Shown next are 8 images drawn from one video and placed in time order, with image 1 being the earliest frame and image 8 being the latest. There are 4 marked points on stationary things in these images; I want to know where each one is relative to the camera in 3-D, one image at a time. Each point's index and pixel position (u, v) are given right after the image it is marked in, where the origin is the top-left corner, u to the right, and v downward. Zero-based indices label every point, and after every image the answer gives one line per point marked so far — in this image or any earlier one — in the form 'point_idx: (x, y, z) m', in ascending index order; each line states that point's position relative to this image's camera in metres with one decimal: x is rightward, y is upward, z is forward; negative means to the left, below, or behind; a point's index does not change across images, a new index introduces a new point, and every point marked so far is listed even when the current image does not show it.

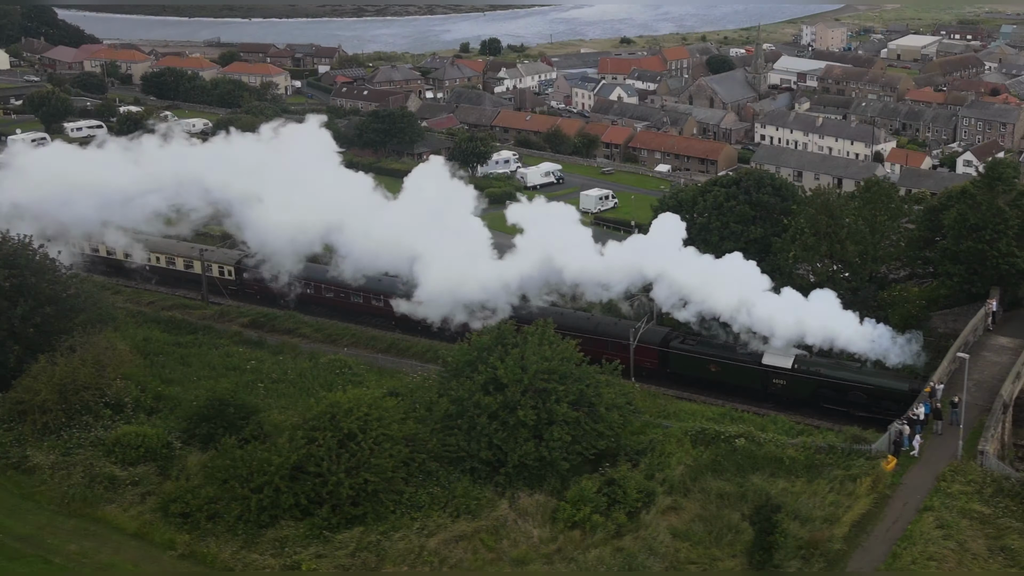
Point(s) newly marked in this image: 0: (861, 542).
0: (+6.6, -4.8, +13.7) m
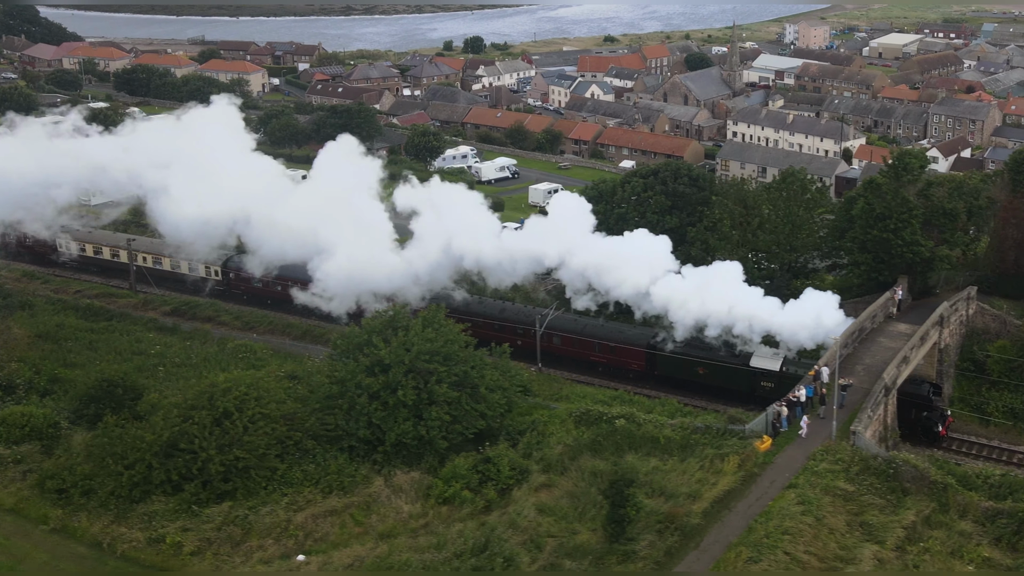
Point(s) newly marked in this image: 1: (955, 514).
0: (+4.1, -4.5, +14.1) m
1: (+9.1, -4.7, +14.9) m
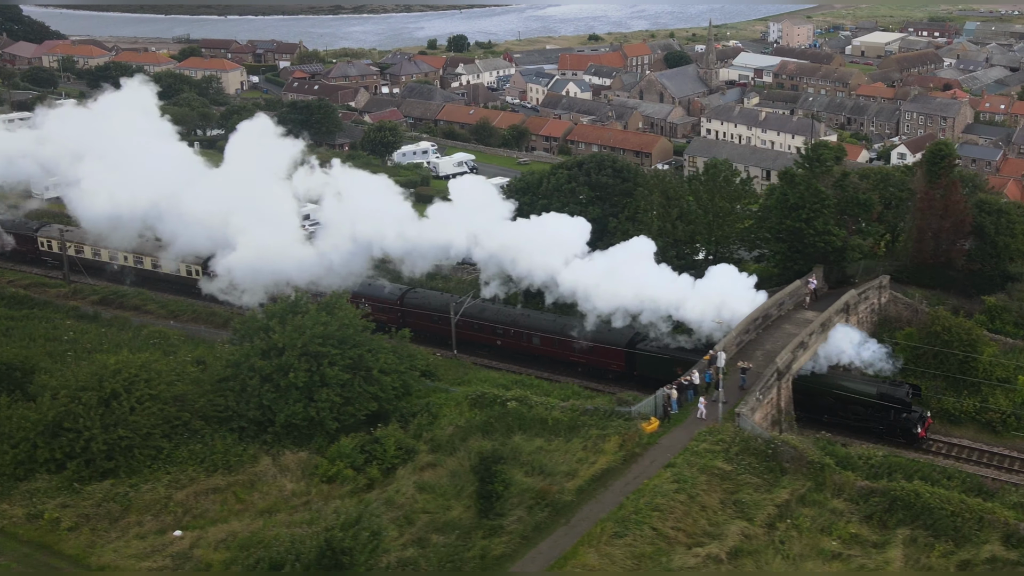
0: (+1.7, -4.2, +14.5) m
1: (+6.7, -4.3, +15.3) m
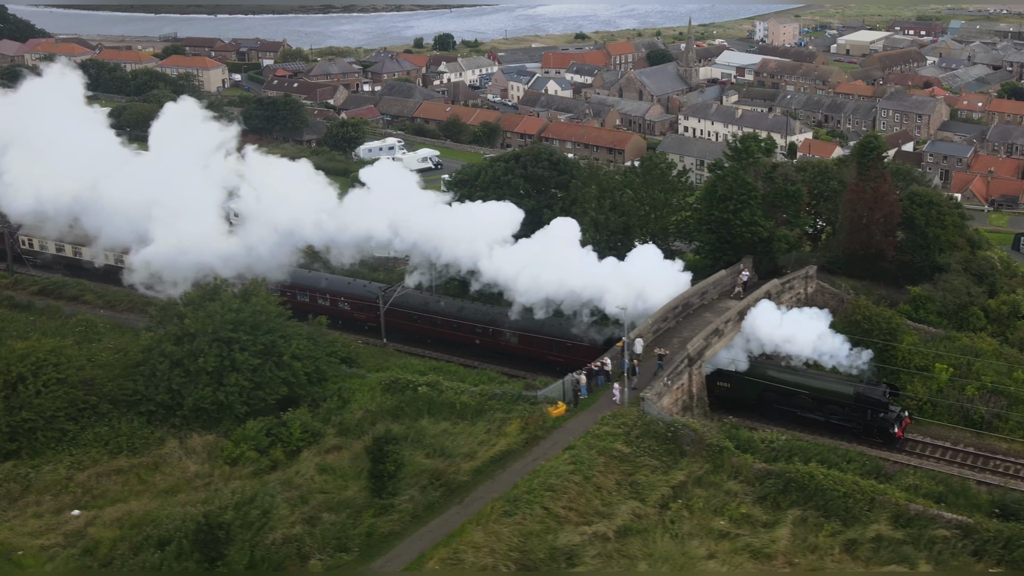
0: (-0.4, -3.9, +14.8) m
1: (+4.6, -4.0, +15.6) m
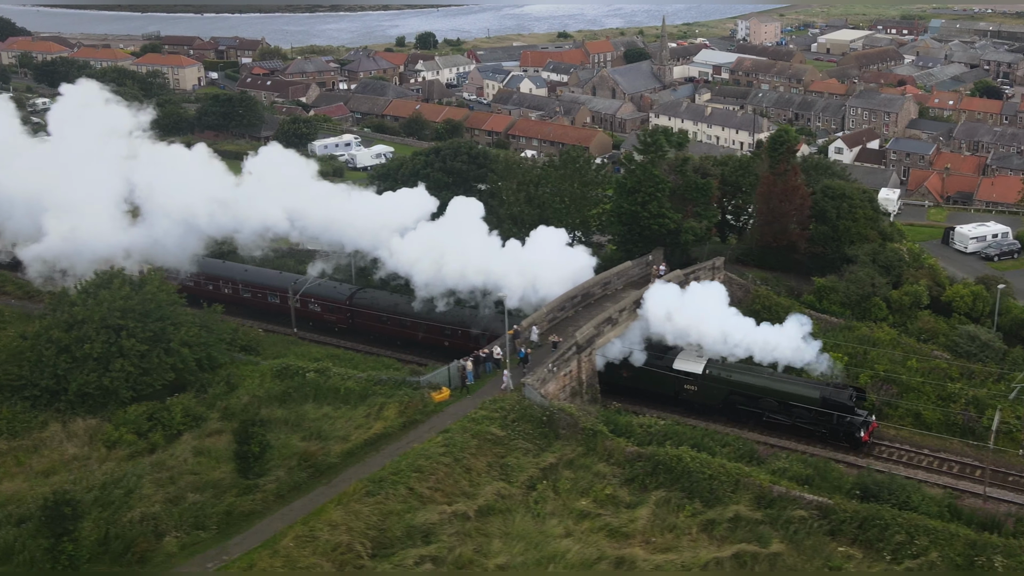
0: (-3.1, -3.6, +15.1) m
1: (+1.9, -3.8, +15.9) m
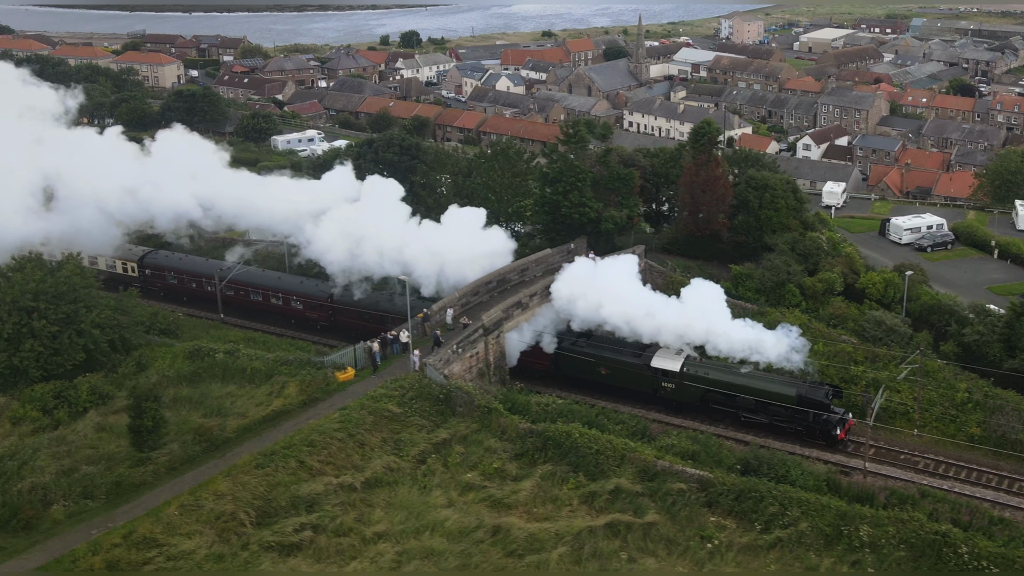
0: (-5.5, -3.2, +15.7) m
1: (-0.5, -3.3, +16.5) m
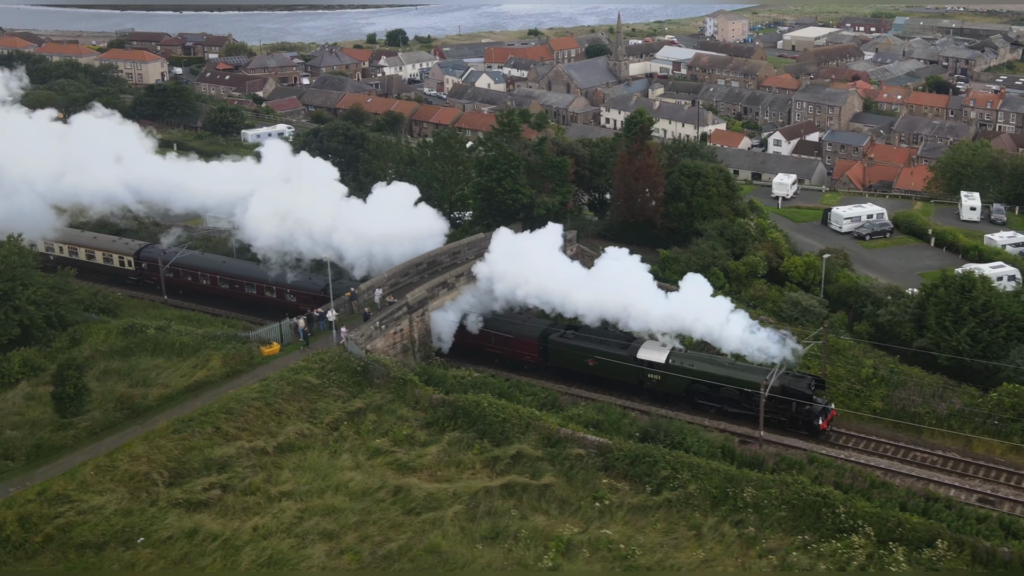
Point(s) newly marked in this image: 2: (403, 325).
0: (-7.6, -2.6, +16.5) m
1: (-2.6, -2.8, +17.4) m
2: (-3.0, -1.0, +19.5) m
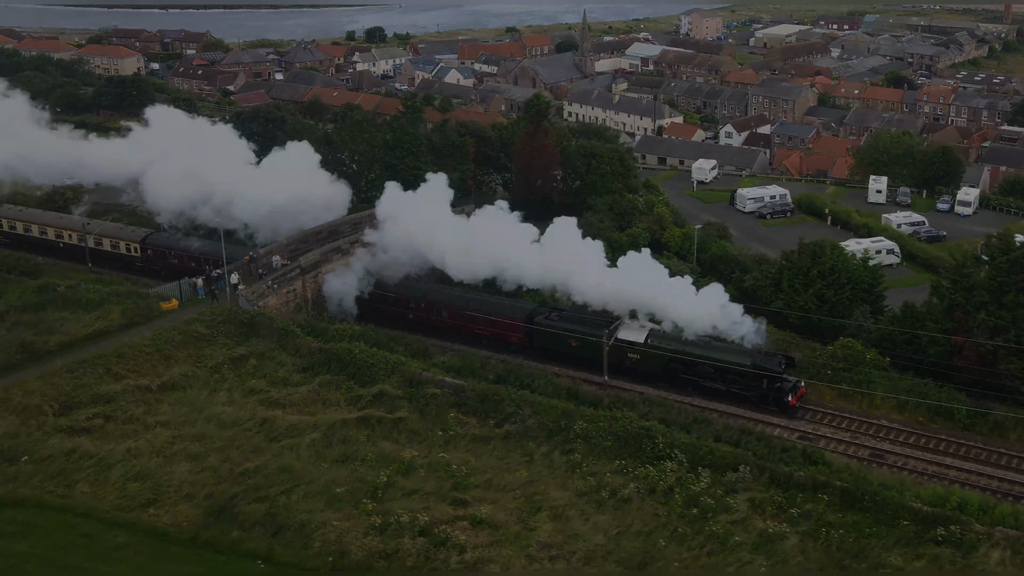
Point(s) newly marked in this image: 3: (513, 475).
0: (-11.1, -1.5, +18.5) m
1: (-6.1, -1.7, +19.3) m
2: (-6.5, +0.1, +21.5) m
3: (0.0, -4.3, +16.5) m
